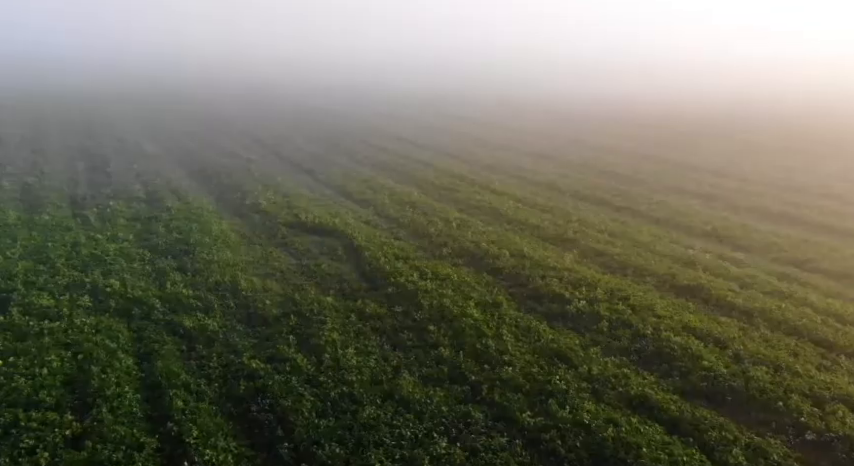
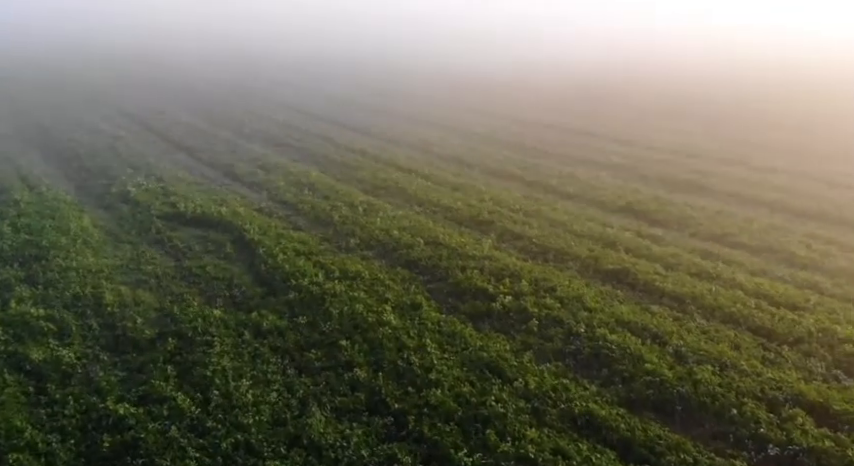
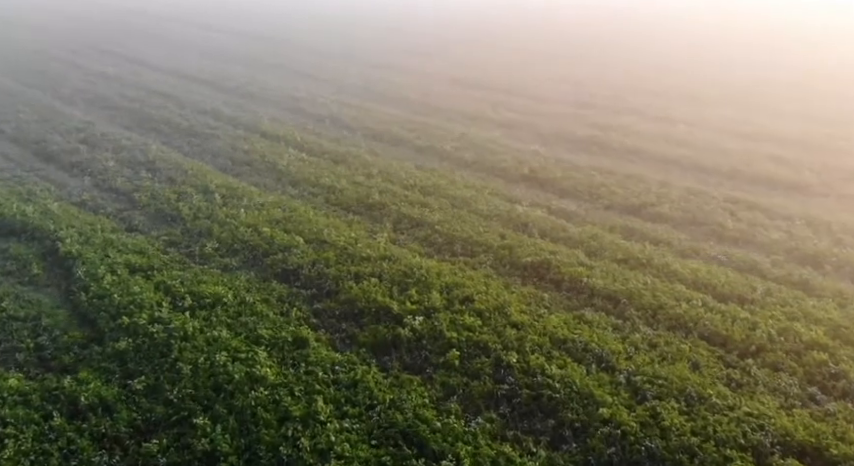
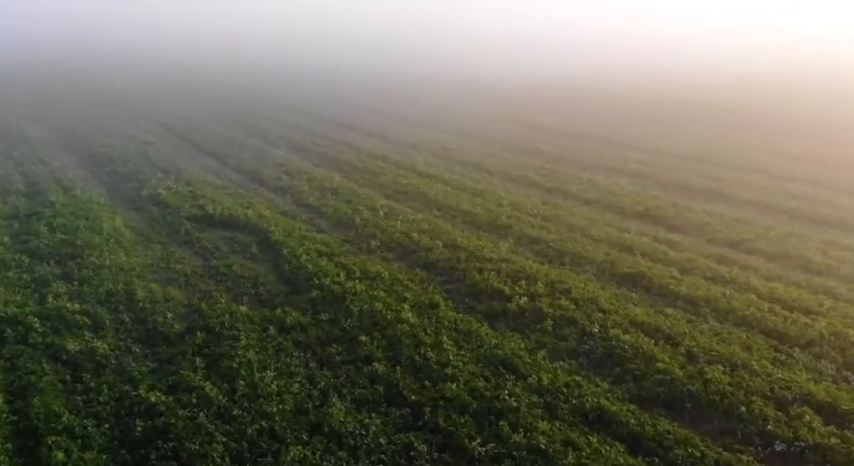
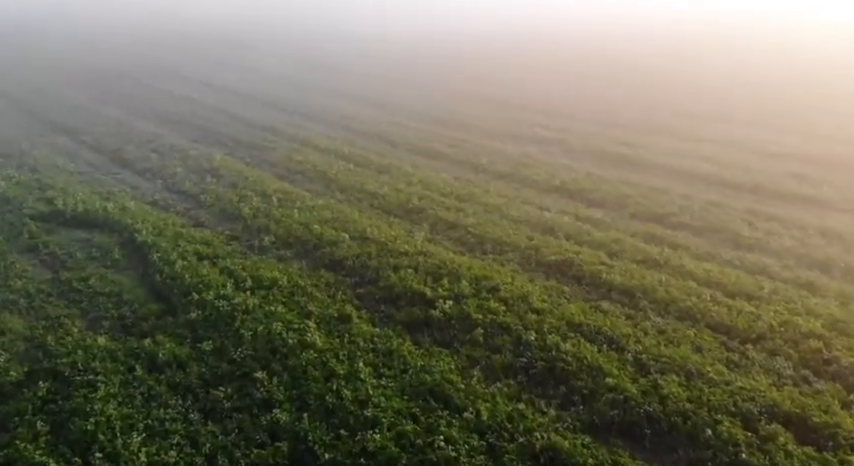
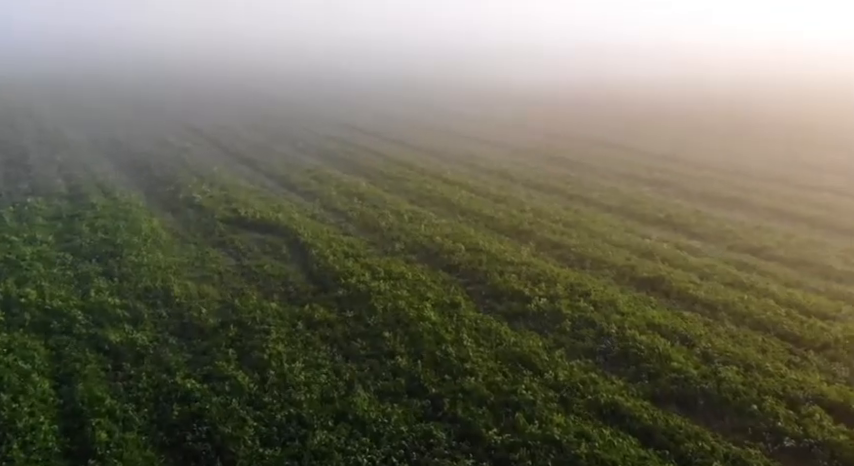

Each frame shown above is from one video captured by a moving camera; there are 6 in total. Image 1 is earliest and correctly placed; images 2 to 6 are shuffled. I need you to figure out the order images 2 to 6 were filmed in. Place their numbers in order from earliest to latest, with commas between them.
6, 4, 2, 5, 3
